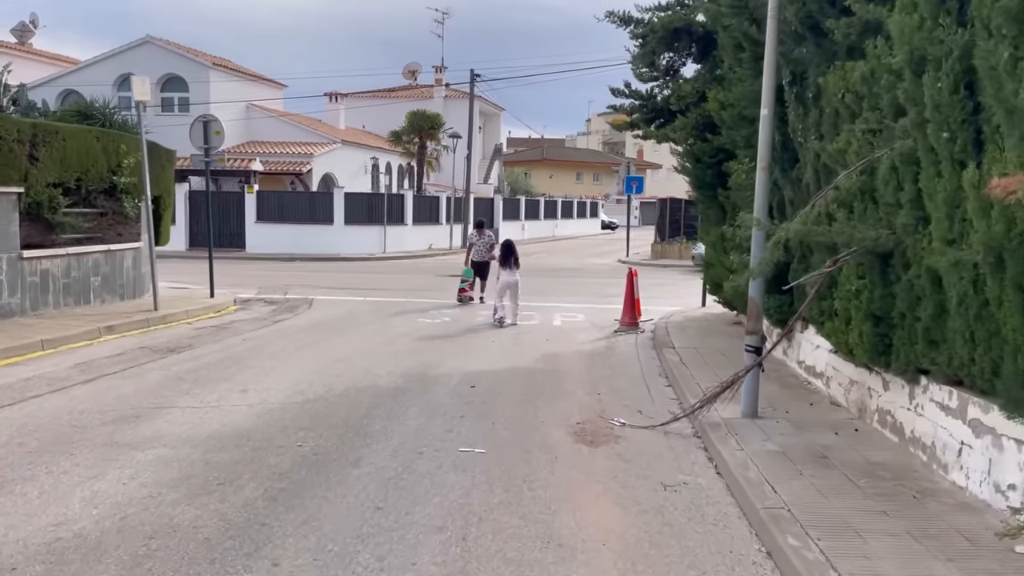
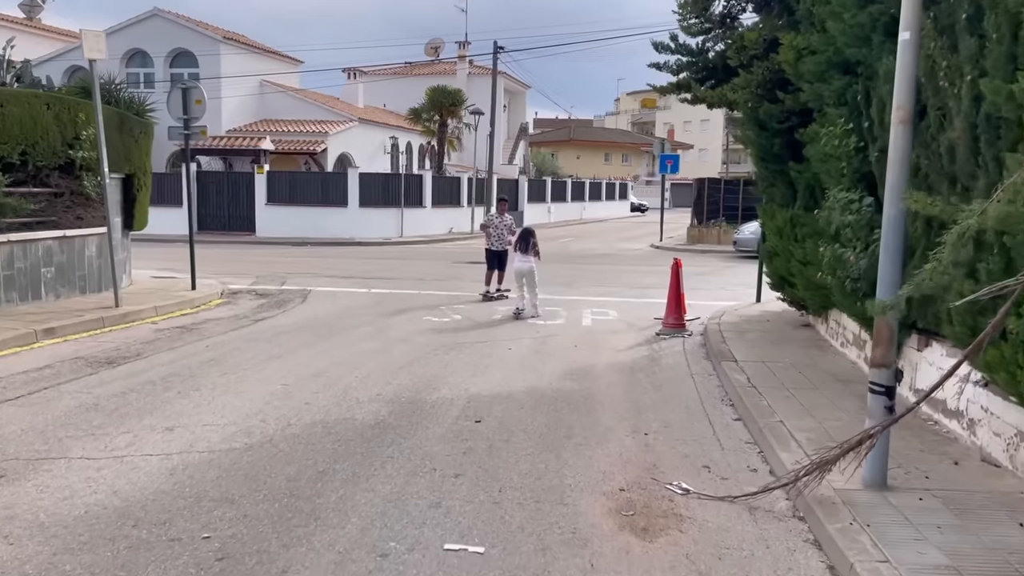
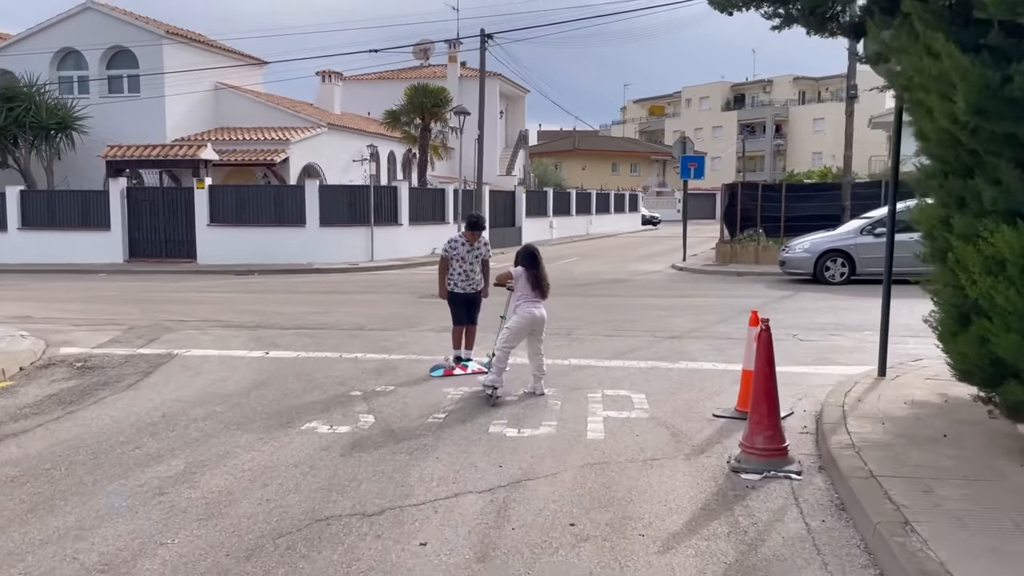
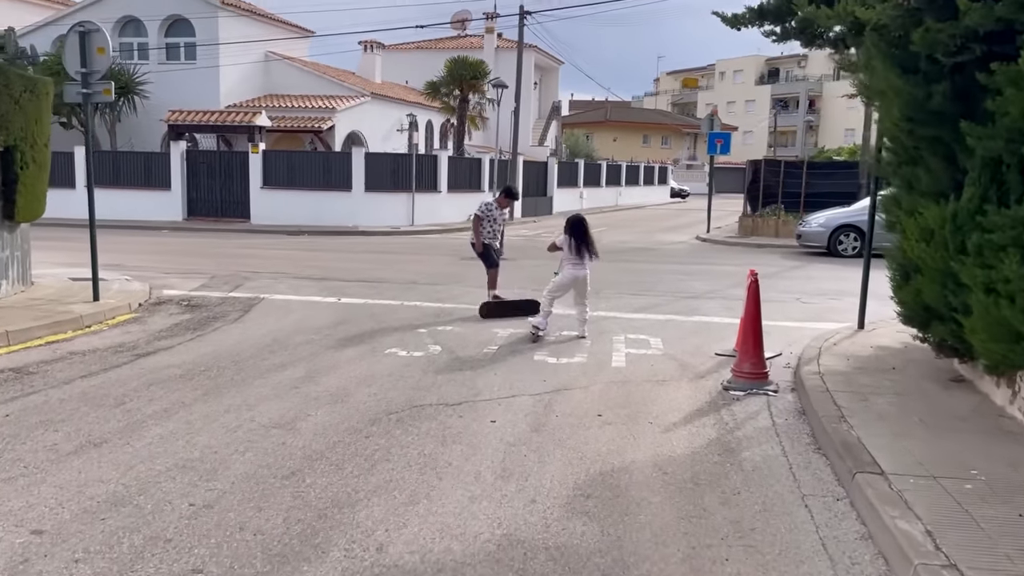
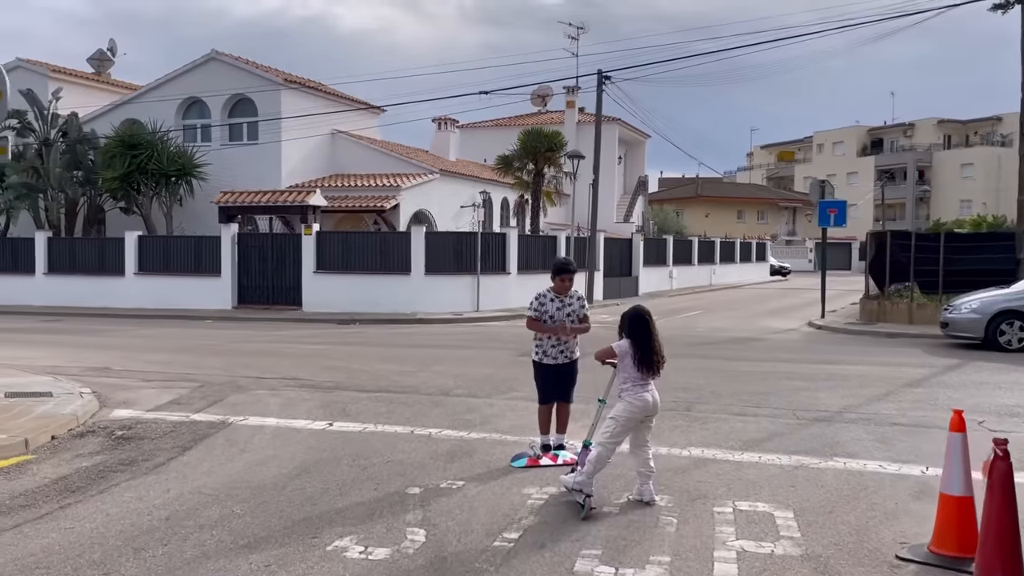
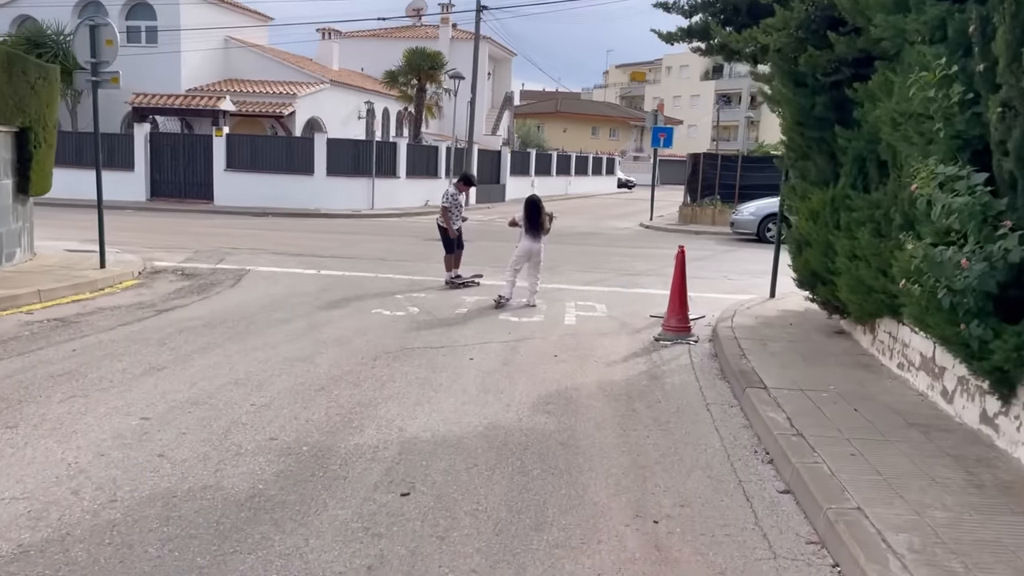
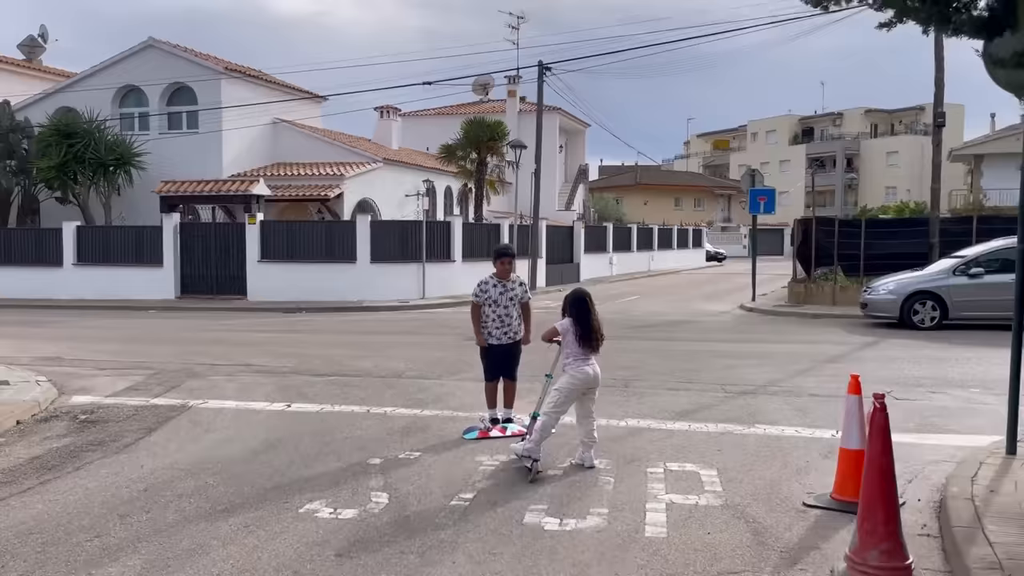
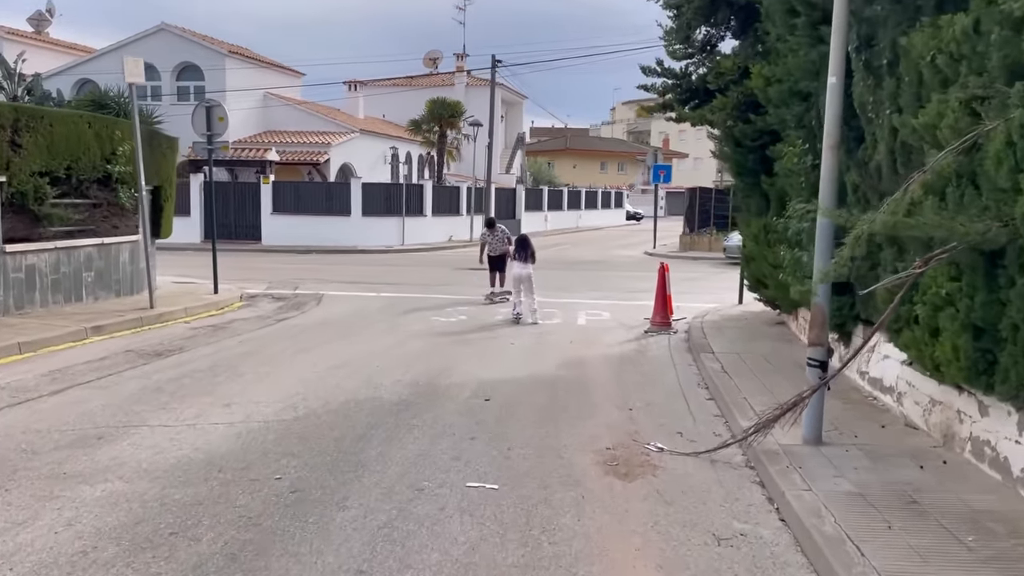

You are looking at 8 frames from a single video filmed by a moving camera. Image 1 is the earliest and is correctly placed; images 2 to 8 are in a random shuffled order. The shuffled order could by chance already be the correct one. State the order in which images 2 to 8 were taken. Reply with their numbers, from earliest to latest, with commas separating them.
8, 2, 6, 4, 3, 7, 5
